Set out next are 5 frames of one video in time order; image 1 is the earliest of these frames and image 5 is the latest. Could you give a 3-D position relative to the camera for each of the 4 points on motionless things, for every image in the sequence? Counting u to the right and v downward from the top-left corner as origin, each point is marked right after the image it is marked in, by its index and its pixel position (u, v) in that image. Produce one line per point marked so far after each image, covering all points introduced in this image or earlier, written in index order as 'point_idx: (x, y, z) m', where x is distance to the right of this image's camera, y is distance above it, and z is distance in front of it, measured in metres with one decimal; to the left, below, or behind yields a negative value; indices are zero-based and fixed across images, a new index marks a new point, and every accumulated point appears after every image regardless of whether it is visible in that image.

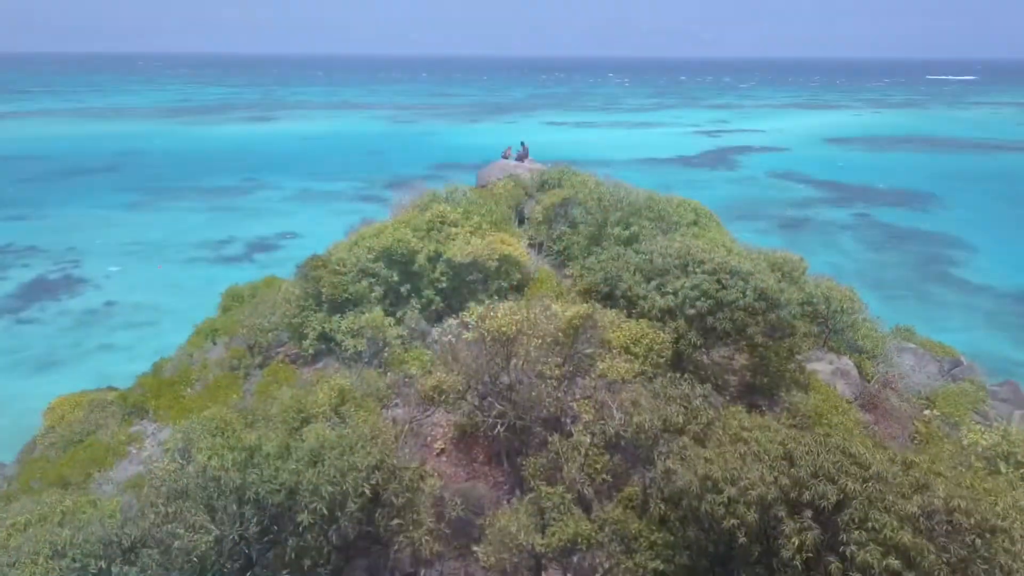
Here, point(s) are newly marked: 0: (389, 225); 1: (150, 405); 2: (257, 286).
0: (-1.7, +0.8, +11.1) m
1: (-5.0, -1.6, +11.3) m
2: (-4.4, 0.0, +14.3) m
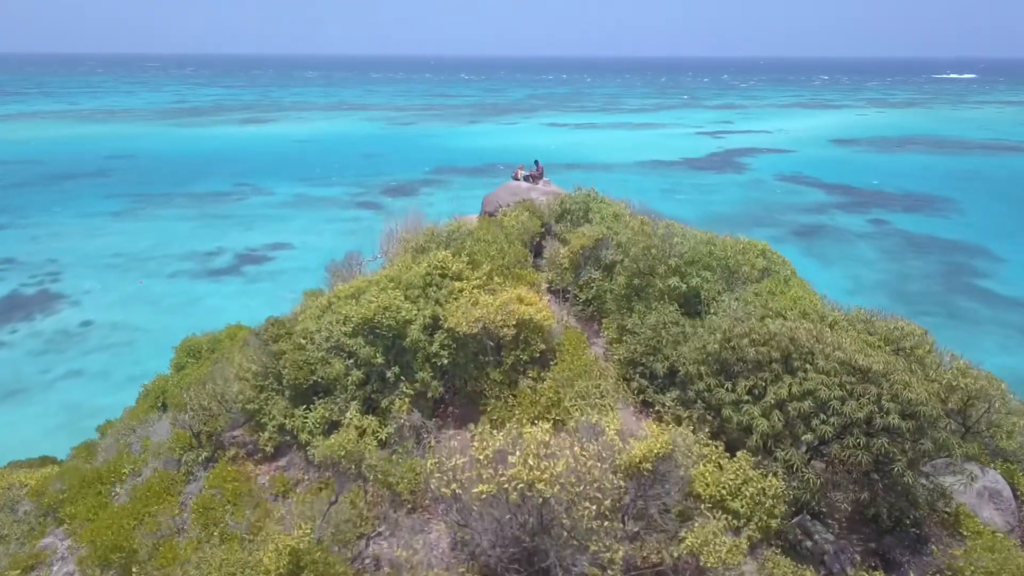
0: (-1.5, +0.1, +8.6) m
1: (-4.8, -2.4, +8.8) m
2: (-4.2, -0.8, +11.8) m
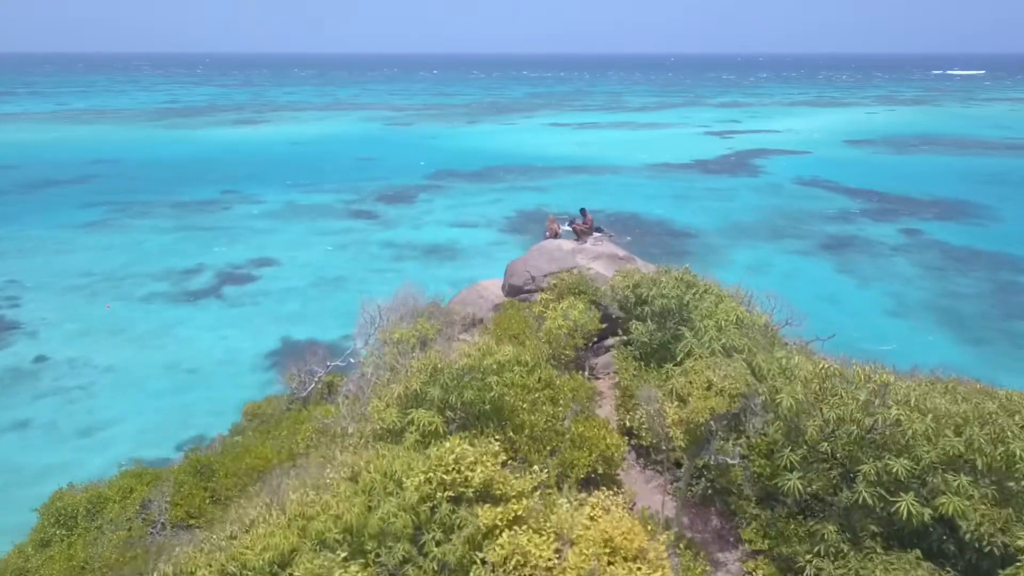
0: (-1.0, -1.1, +4.5) m
1: (-4.3, -3.6, +4.6) m
2: (-3.8, -2.0, +7.7) m
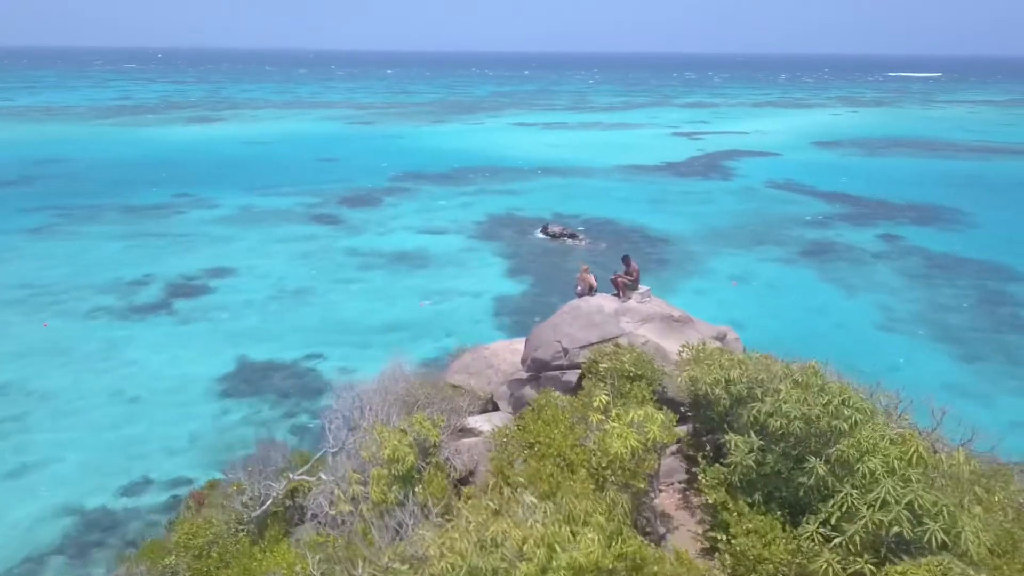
0: (-0.6, -1.8, +2.2) m
1: (-3.9, -4.3, +2.2) m
2: (-3.5, -2.6, +5.3) m
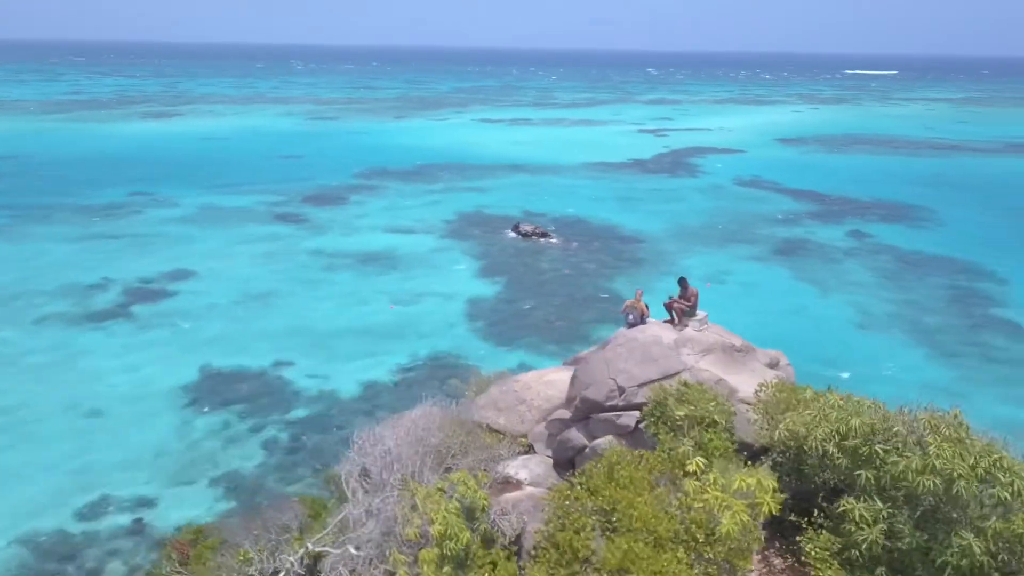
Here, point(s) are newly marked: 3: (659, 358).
0: (0.0, -2.0, +1.3) m
1: (-3.3, -4.5, +1.1) m
2: (-3.1, -2.9, +4.2) m
3: (+1.1, -0.5, +6.1) m
